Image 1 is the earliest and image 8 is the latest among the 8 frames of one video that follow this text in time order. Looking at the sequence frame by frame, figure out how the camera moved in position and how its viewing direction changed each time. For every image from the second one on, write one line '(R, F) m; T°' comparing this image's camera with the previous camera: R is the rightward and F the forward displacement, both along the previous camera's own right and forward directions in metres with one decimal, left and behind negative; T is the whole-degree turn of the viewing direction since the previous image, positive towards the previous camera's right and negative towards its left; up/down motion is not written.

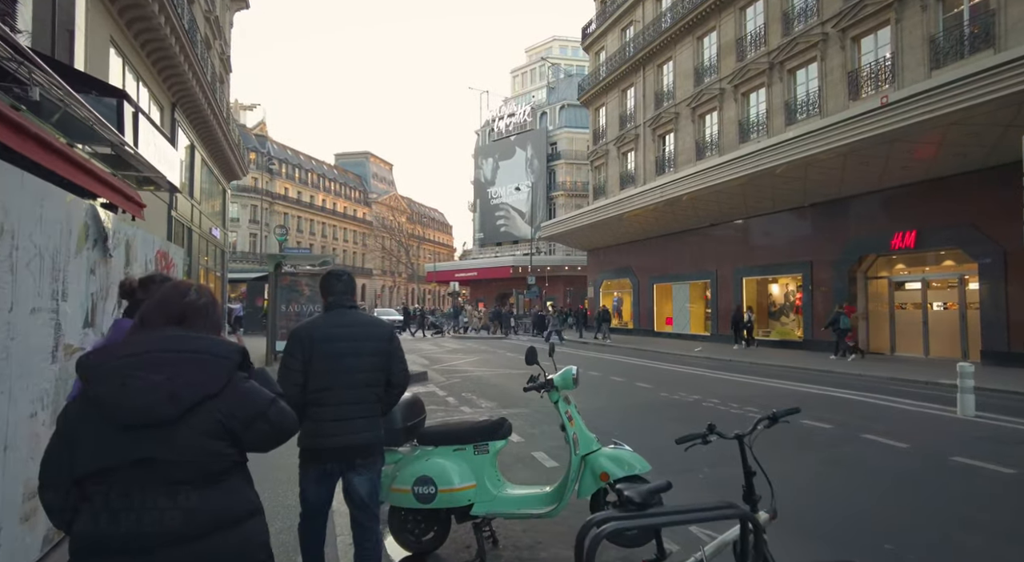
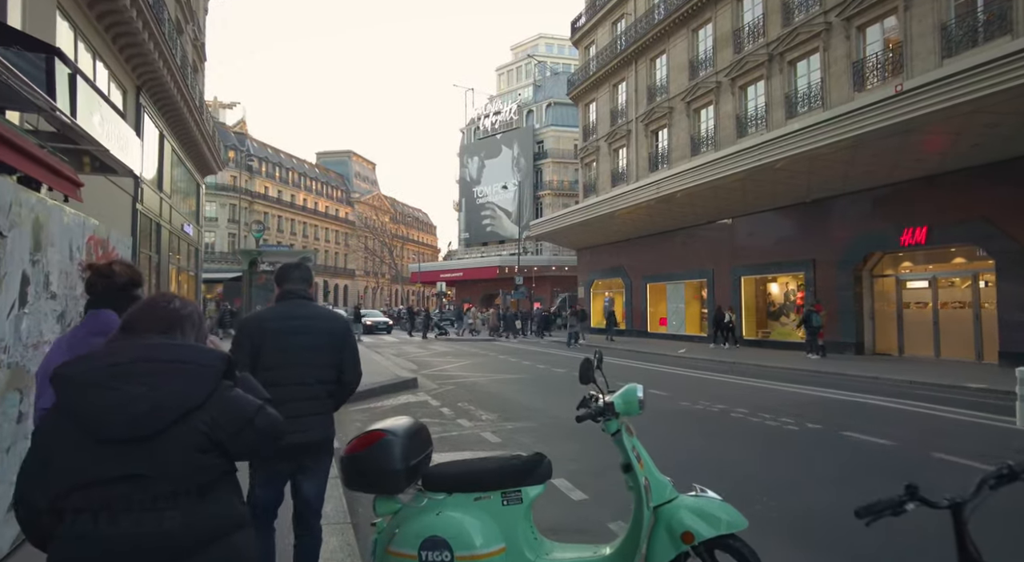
(-0.3, +1.0) m; +2°
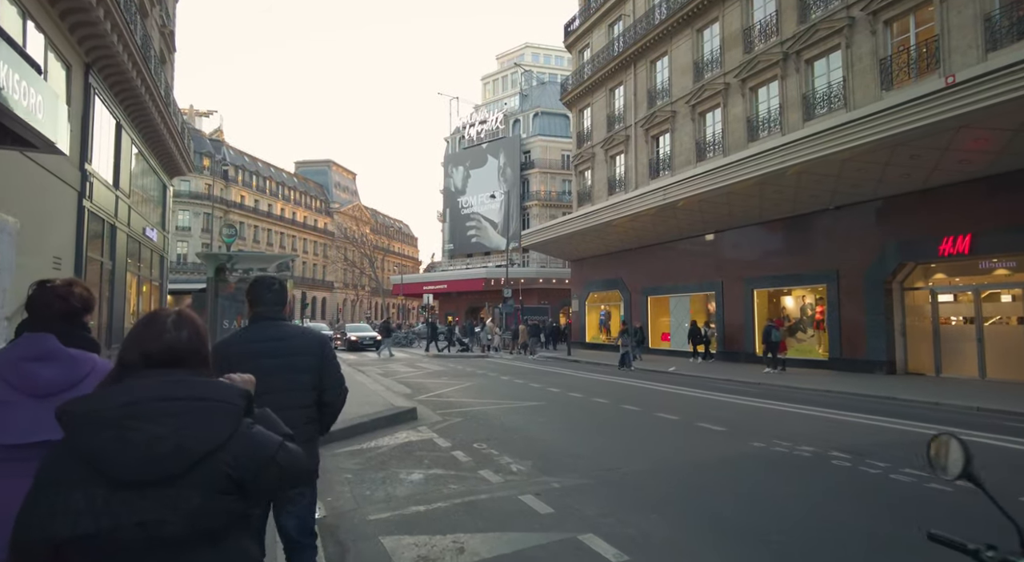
(-0.6, +1.7) m; +2°
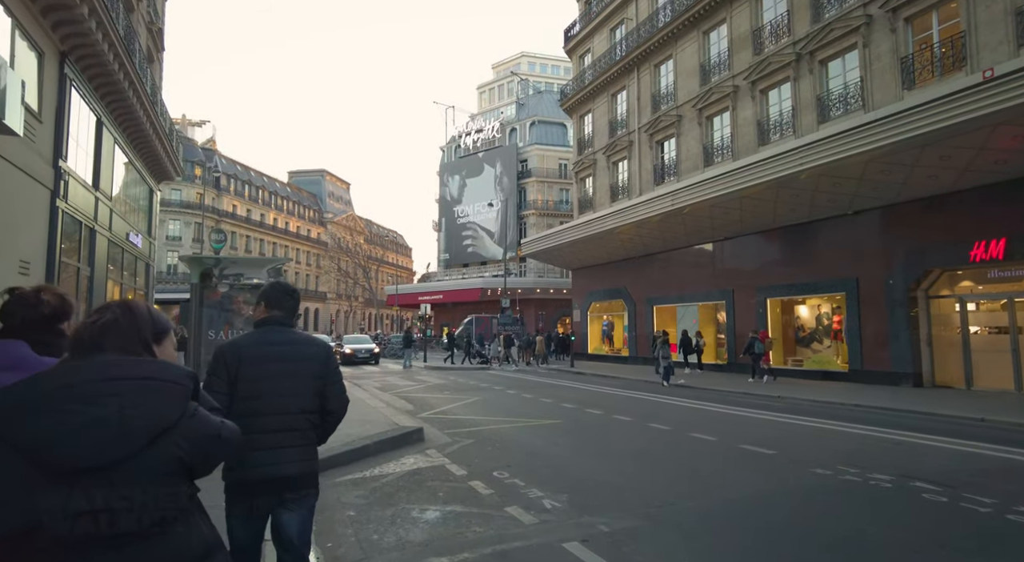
(-0.3, +0.9) m; +1°
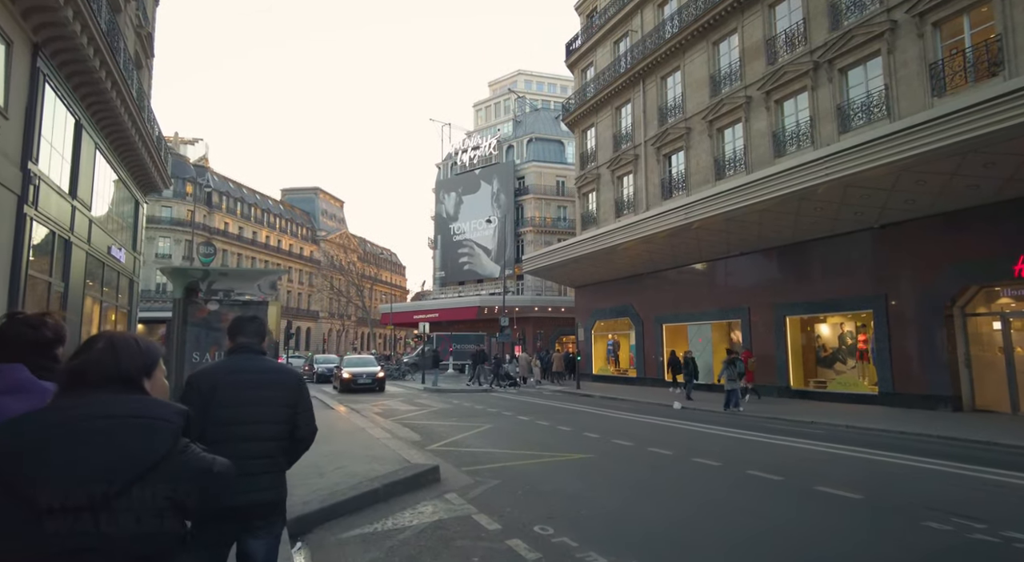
(-0.5, +1.0) m; +1°
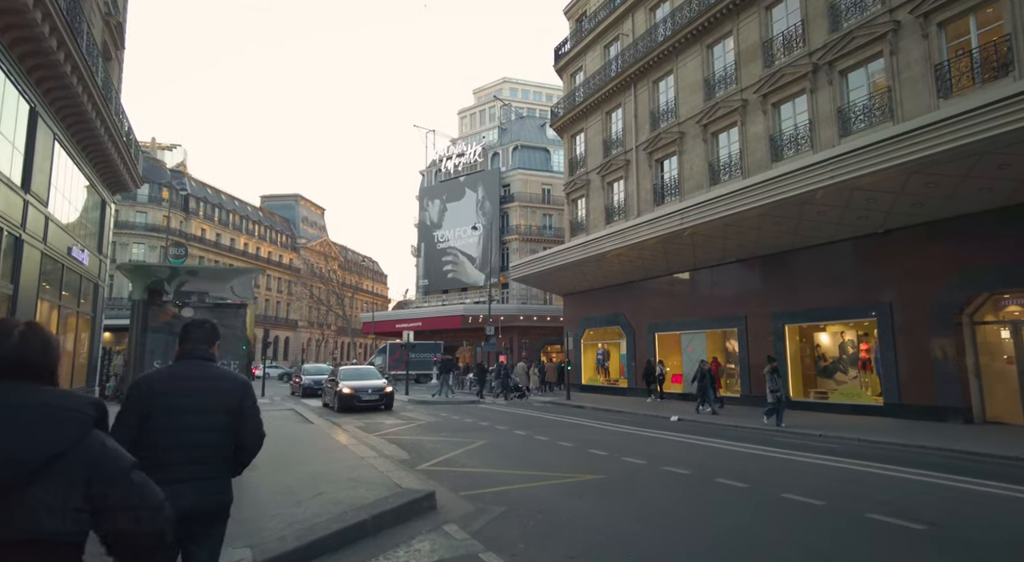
(-0.3, +0.8) m; +2°
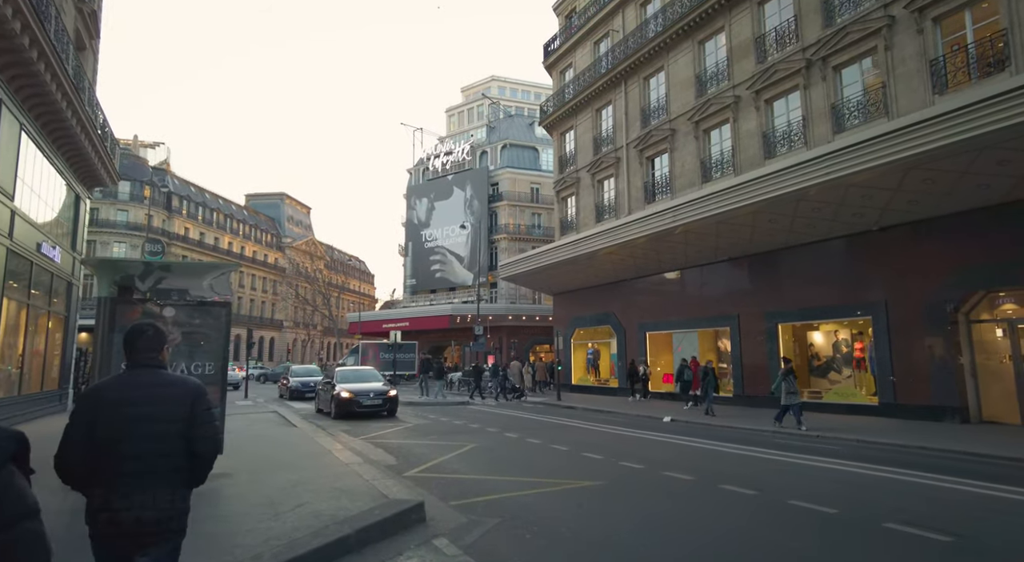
(-0.1, +0.4) m; +1°
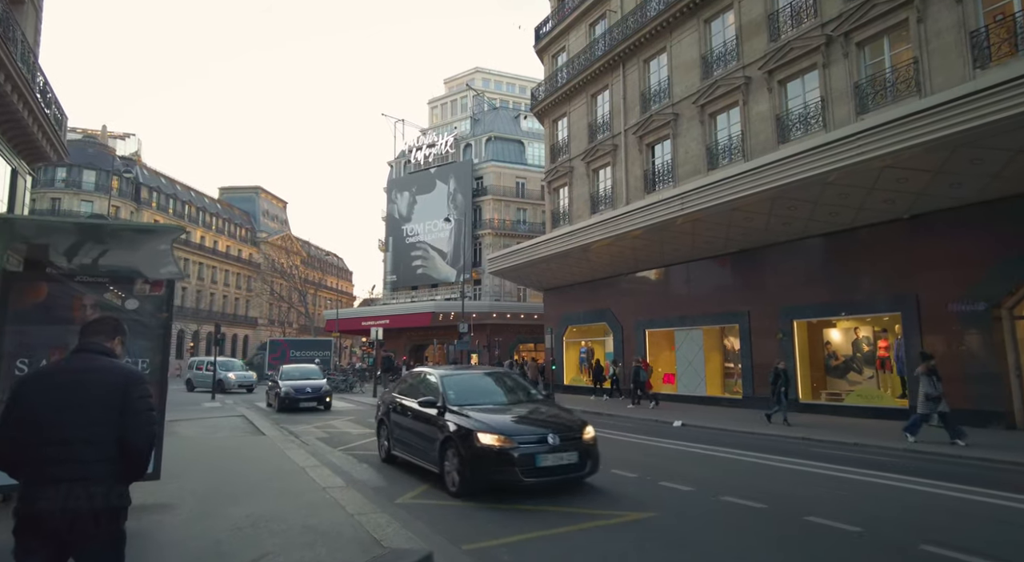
(-0.5, +1.6) m; +2°
